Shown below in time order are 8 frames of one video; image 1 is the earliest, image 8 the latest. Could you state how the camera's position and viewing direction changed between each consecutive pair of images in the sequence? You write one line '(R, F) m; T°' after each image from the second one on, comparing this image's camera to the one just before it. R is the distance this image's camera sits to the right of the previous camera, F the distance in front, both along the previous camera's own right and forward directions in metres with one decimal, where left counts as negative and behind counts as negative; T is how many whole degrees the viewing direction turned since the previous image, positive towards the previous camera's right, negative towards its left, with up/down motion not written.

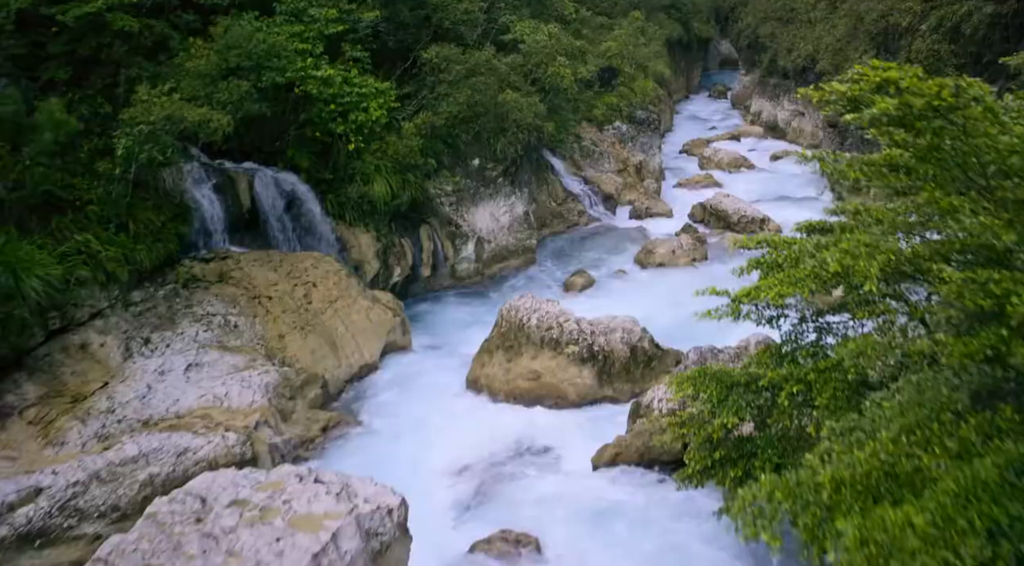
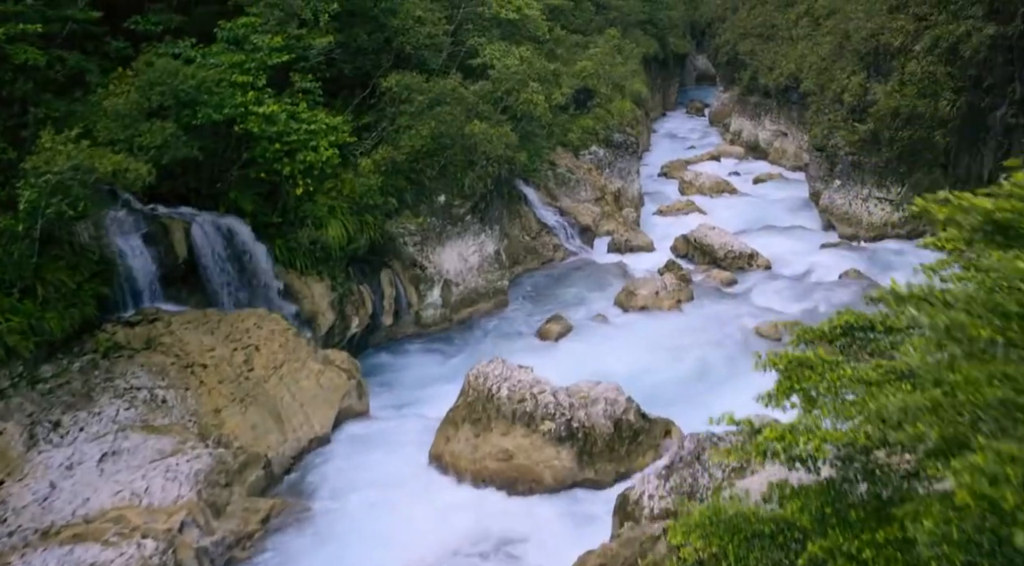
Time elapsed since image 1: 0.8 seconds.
(+0.2, +1.4) m; +2°
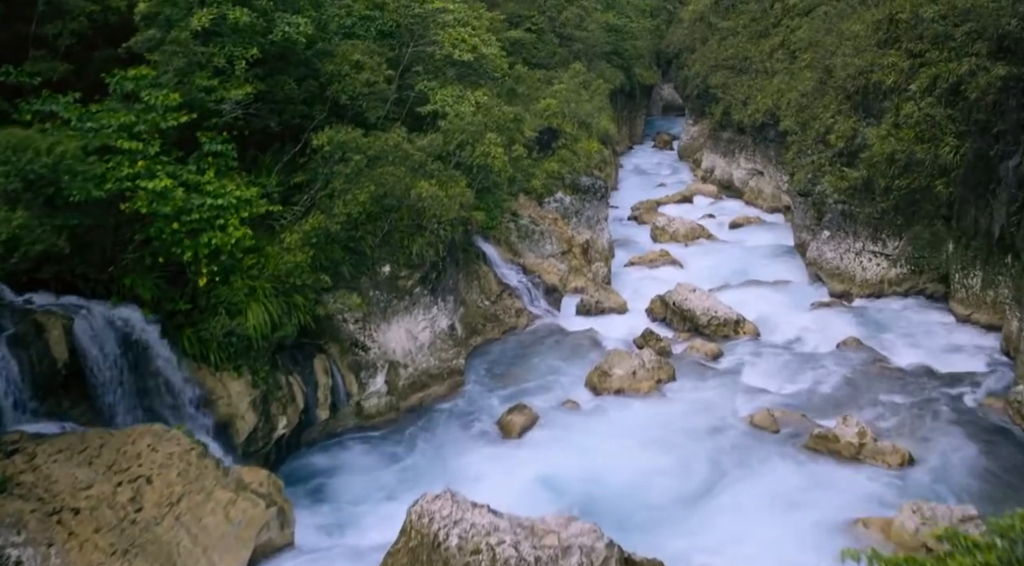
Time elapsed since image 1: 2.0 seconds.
(+0.2, +2.1) m; +2°
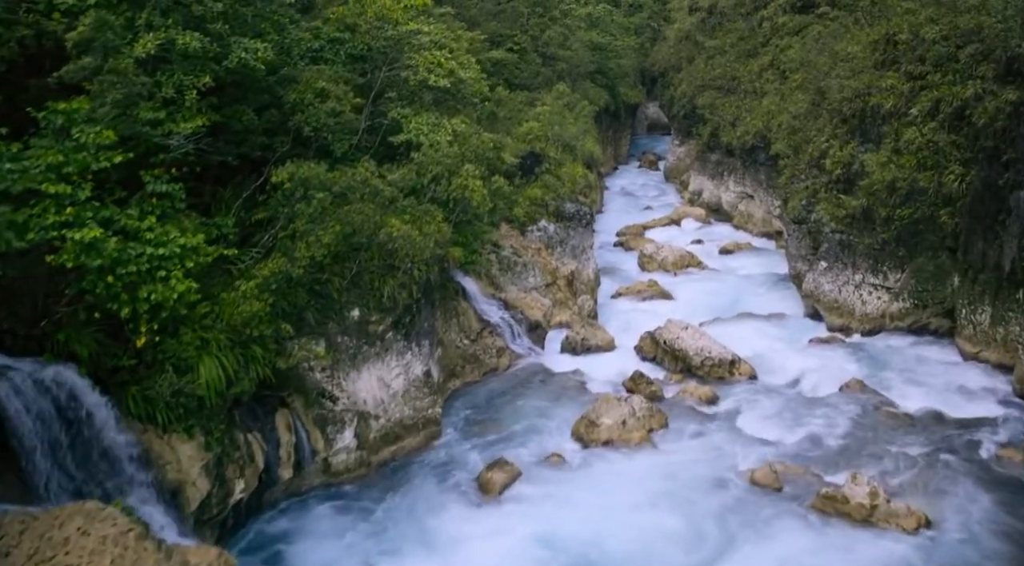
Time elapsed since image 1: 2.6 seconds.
(+0.1, +1.0) m; +1°
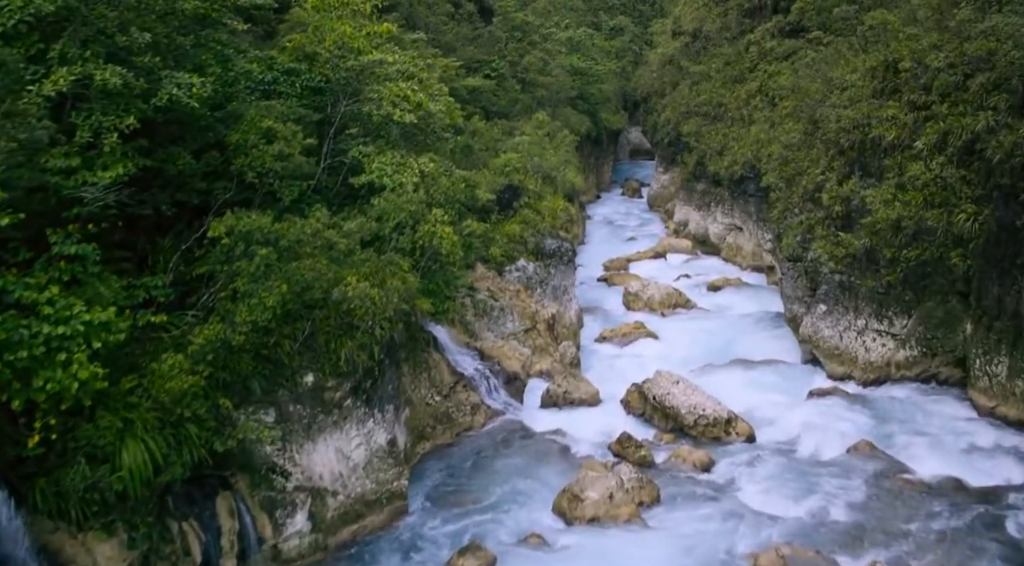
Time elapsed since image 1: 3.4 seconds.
(+0.2, +1.4) m; +1°
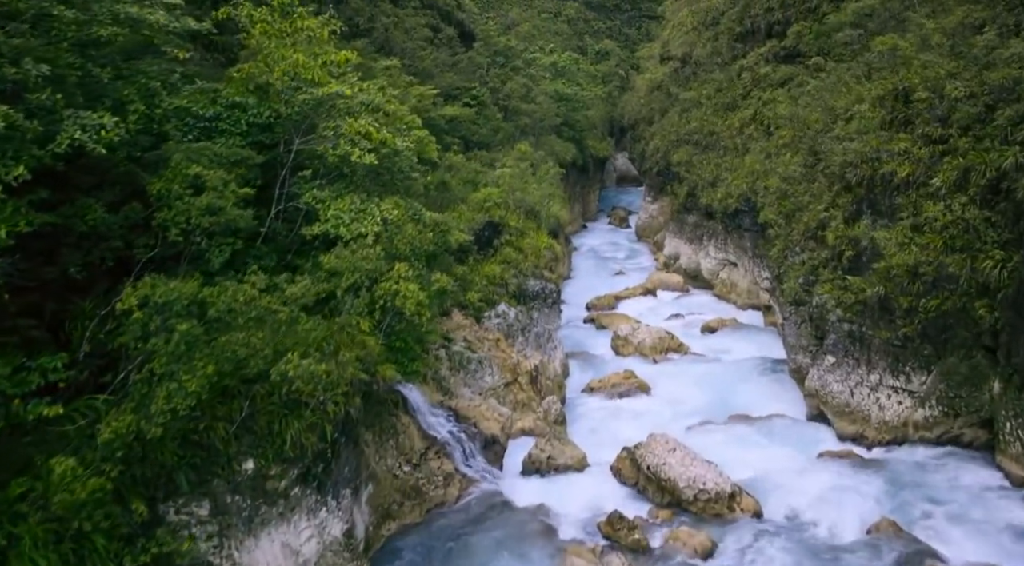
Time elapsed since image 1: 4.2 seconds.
(+0.2, +1.5) m; +1°
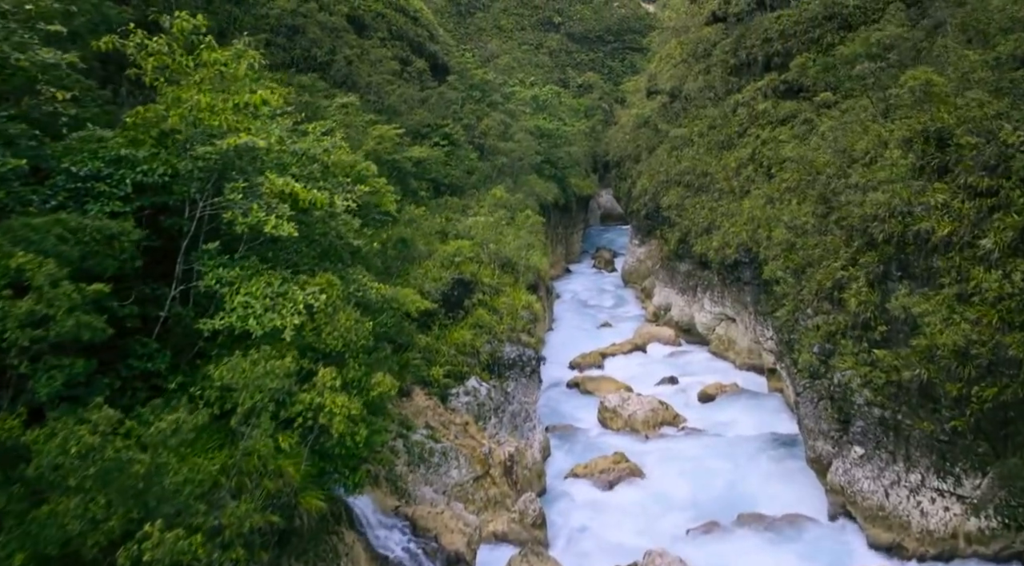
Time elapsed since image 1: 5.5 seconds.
(+0.3, +2.4) m; +1°
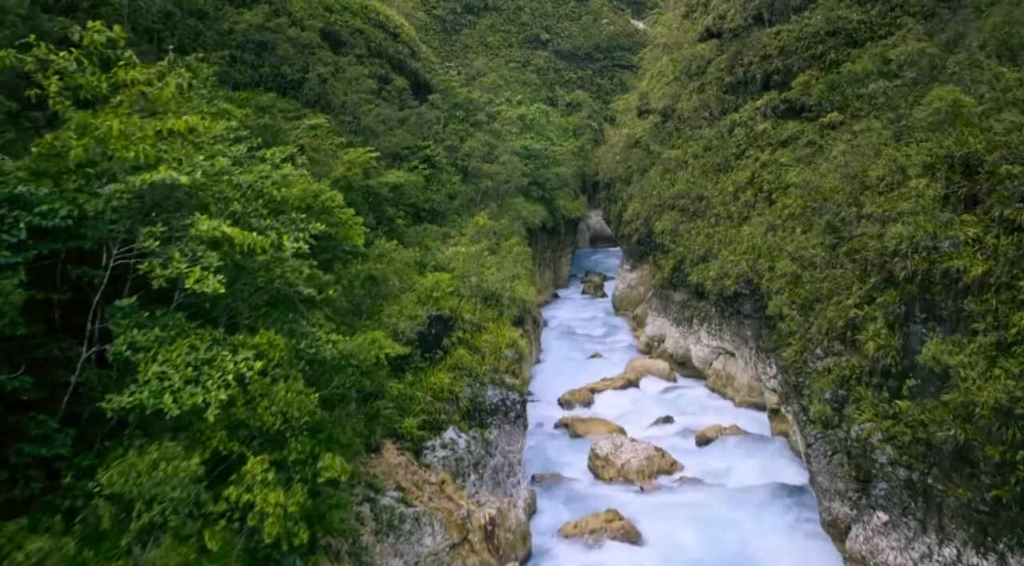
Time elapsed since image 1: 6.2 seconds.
(+0.2, +1.4) m; +1°
